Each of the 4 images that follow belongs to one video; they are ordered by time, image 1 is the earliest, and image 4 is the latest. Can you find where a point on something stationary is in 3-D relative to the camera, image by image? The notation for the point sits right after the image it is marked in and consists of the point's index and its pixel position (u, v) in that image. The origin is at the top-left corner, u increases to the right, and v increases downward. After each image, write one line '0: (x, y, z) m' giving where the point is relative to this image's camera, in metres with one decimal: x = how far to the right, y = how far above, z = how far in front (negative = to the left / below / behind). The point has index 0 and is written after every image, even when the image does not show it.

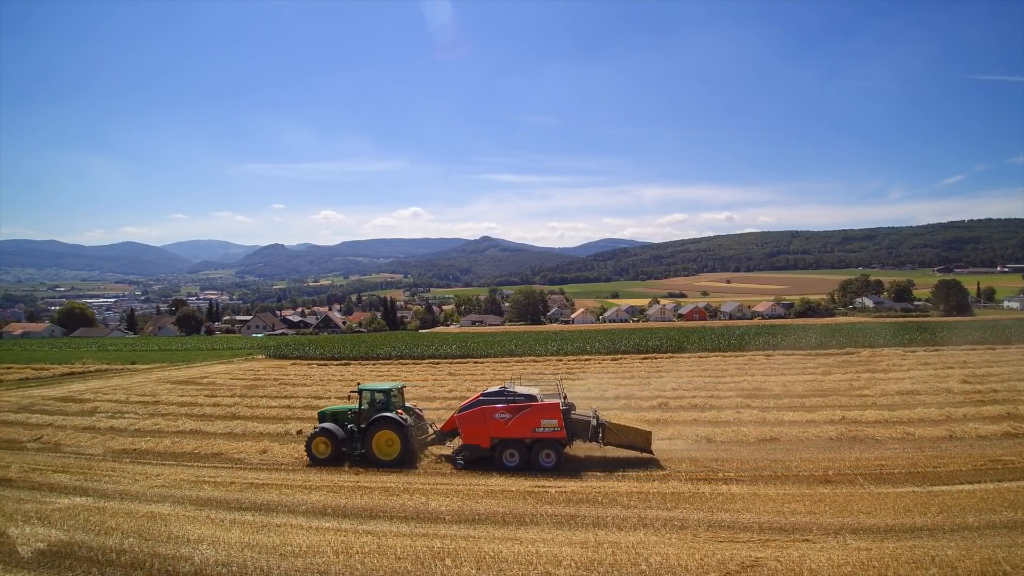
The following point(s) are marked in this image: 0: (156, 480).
0: (-6.6, -3.6, +9.9) m
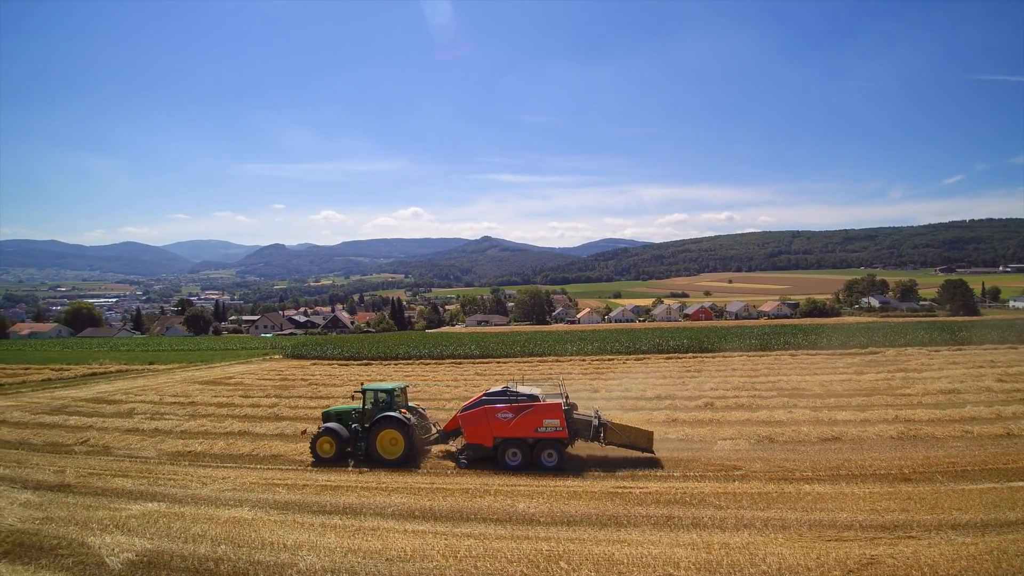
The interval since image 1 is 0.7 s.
0: (-5.2, -3.6, +9.7) m
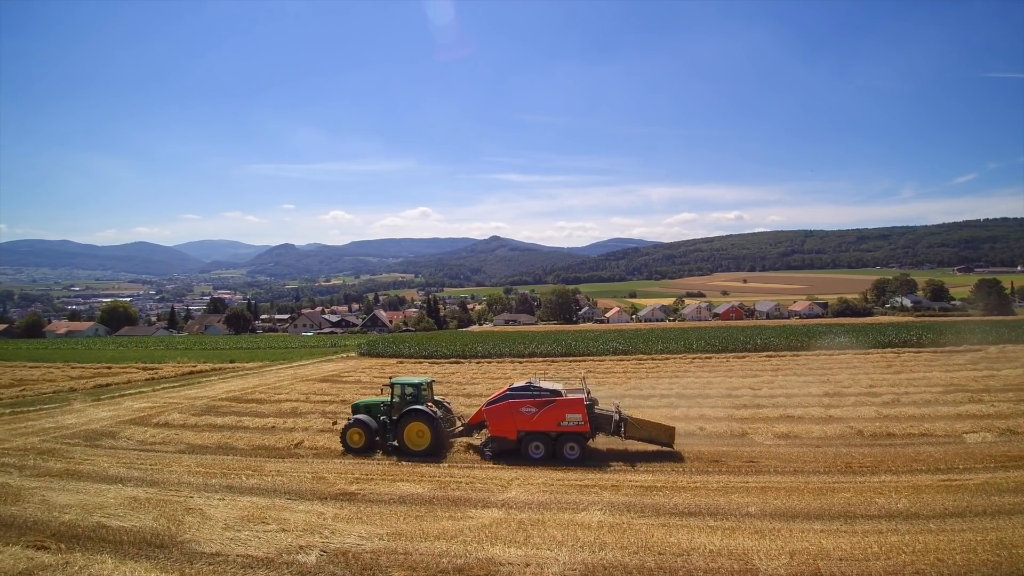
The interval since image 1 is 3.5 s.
0: (+0.2, -3.4, +9.2) m
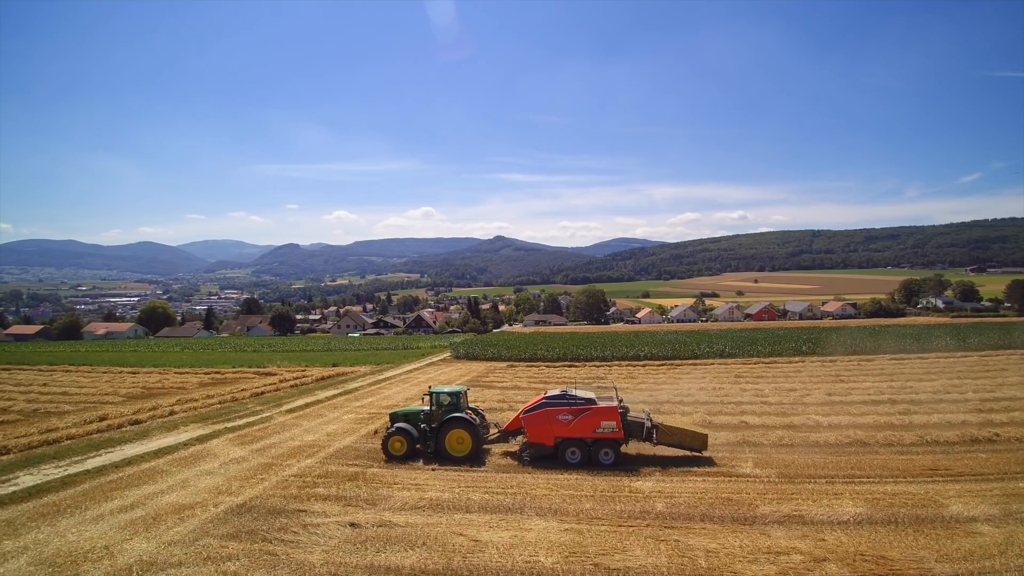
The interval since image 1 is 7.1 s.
0: (+7.3, -3.5, +8.6) m
